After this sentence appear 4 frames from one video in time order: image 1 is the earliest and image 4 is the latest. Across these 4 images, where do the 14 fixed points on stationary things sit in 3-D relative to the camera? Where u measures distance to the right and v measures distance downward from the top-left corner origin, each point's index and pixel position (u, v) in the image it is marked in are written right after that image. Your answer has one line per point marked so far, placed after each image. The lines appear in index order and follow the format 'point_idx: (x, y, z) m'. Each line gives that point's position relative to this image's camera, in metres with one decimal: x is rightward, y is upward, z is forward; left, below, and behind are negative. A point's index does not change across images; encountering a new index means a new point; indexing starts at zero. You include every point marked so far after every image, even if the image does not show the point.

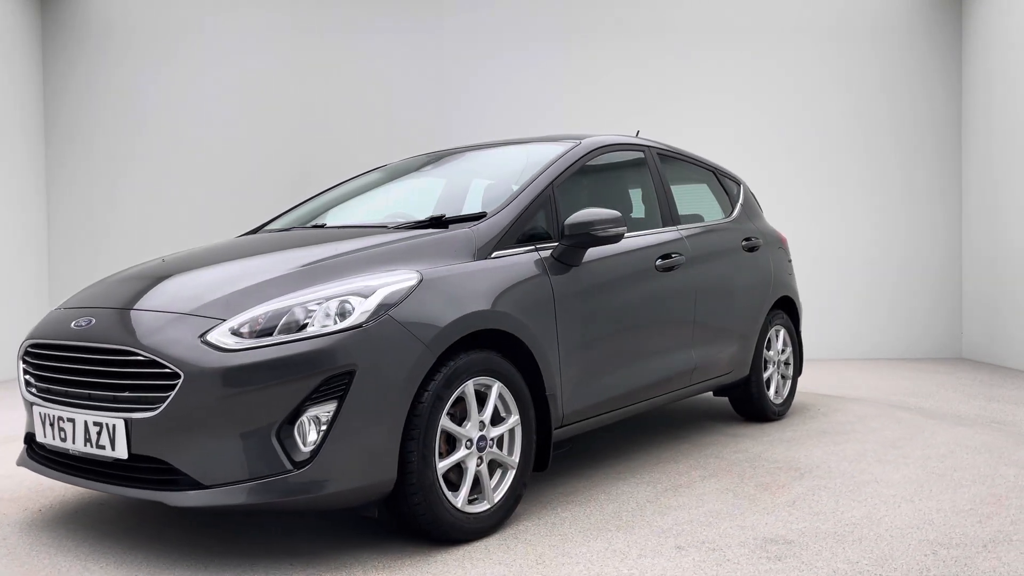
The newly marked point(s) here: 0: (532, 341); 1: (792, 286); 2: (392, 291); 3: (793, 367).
0: (+0.1, -0.2, +2.9) m
1: (+1.8, 0.0, +5.0) m
2: (-0.4, 0.0, +2.5) m
3: (+1.8, -0.5, +5.1) m
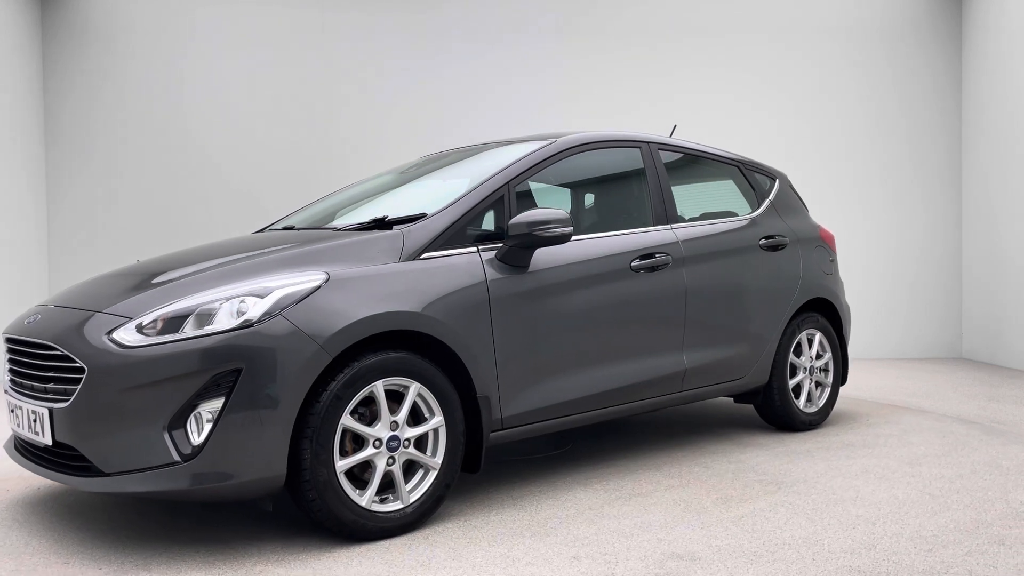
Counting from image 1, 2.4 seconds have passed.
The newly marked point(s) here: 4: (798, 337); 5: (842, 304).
0: (-0.2, -0.2, +2.9) m
1: (+1.9, 0.0, +4.7) m
2: (-0.7, 0.0, +2.6) m
3: (+1.9, -0.5, +4.7) m
4: (+1.6, -0.3, +4.5) m
5: (+2.0, -0.1, +4.8) m
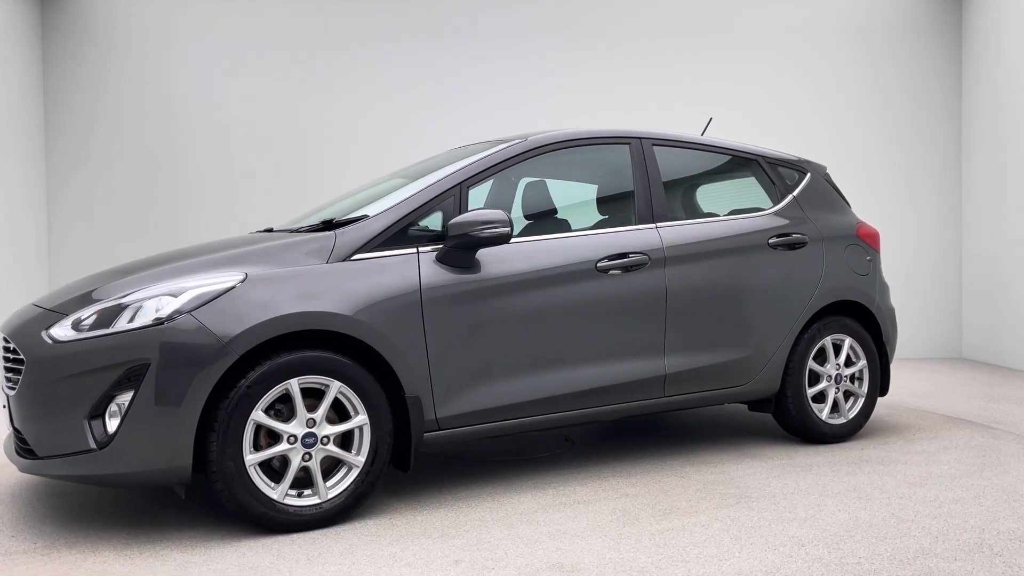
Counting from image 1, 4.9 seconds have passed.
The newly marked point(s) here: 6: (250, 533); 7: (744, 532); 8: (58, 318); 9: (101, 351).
0: (-0.5, -0.2, +2.9) m
1: (+1.9, 0.0, +4.3) m
2: (-1.0, 0.0, +2.7) m
3: (+1.9, -0.5, +4.3) m
4: (+1.6, -0.3, +4.1) m
5: (+2.0, -0.1, +4.4) m
6: (-0.9, -0.8, +2.8) m
7: (+0.8, -0.8, +2.6) m
8: (-1.5, -0.1, +2.7) m
9: (-1.3, -0.2, +2.6) m
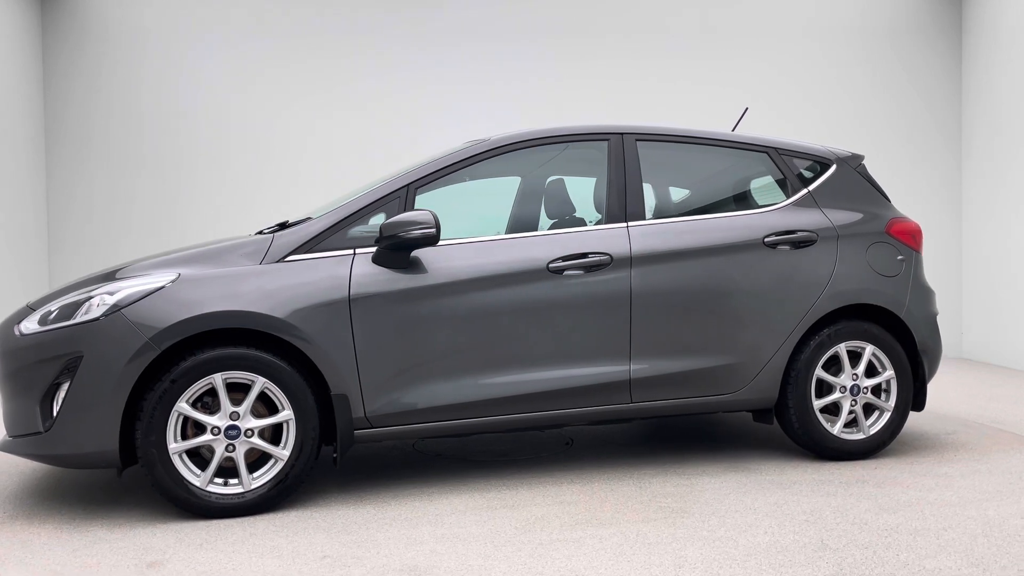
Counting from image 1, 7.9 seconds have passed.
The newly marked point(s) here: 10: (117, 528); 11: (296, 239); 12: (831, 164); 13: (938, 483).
0: (-0.8, -0.2, +3.0) m
1: (+1.9, 0.0, +3.9) m
2: (-1.3, 0.0, +2.9) m
3: (+1.9, -0.5, +3.9) m
4: (+1.5, -0.3, +3.8) m
5: (+2.0, -0.1, +3.9) m
6: (-1.2, -0.8, +3.0) m
7: (+0.4, -0.8, +2.5) m
8: (-1.8, -0.1, +3.0) m
9: (-1.7, -0.2, +2.9) m
10: (-1.4, -0.8, +2.8) m
11: (-0.8, +0.2, +3.1) m
12: (+1.6, +0.6, +4.1) m
13: (+1.8, -0.8, +3.4) m
